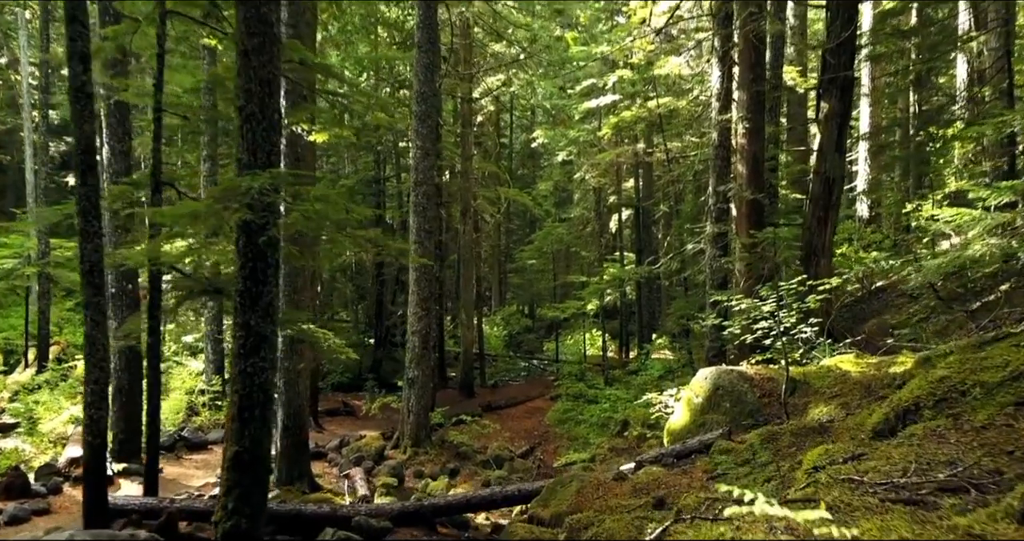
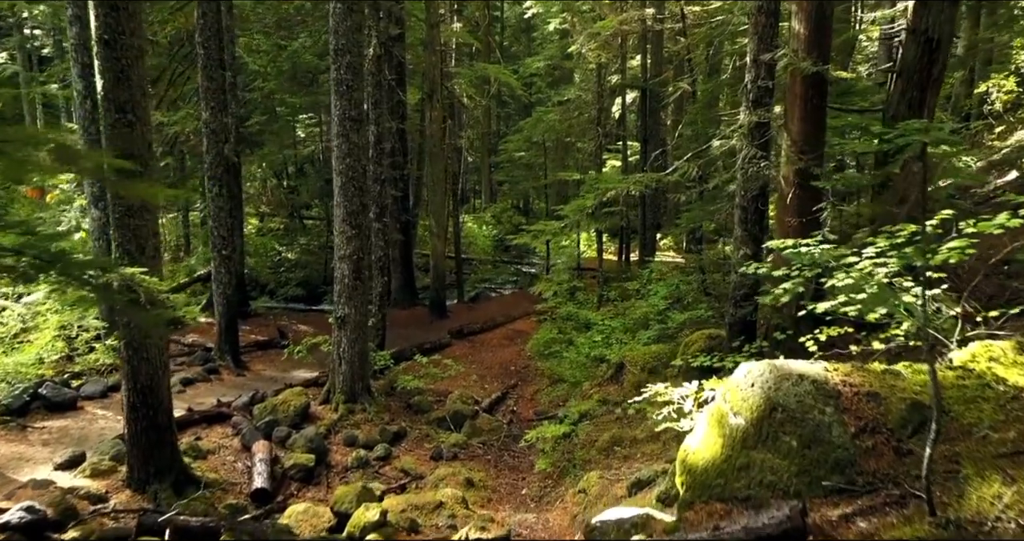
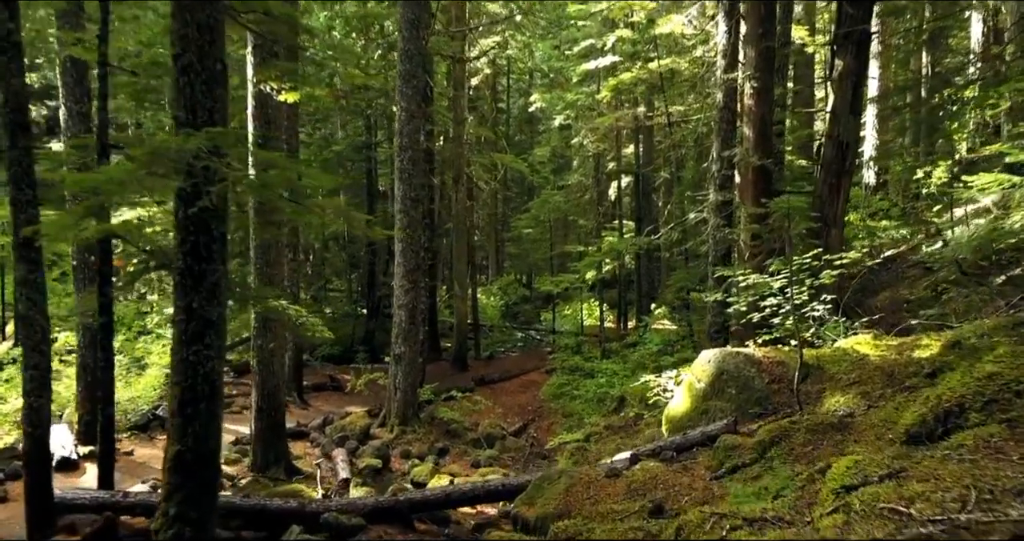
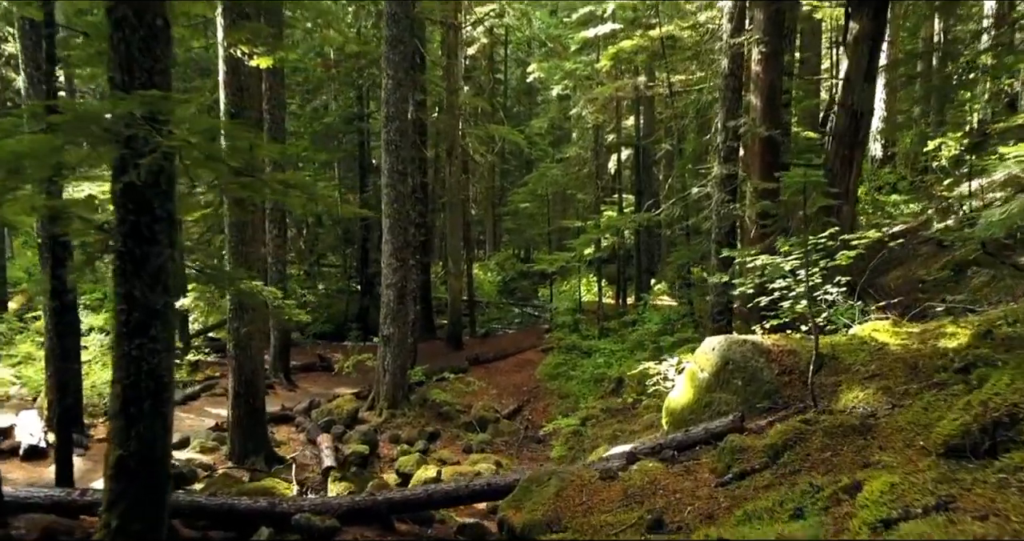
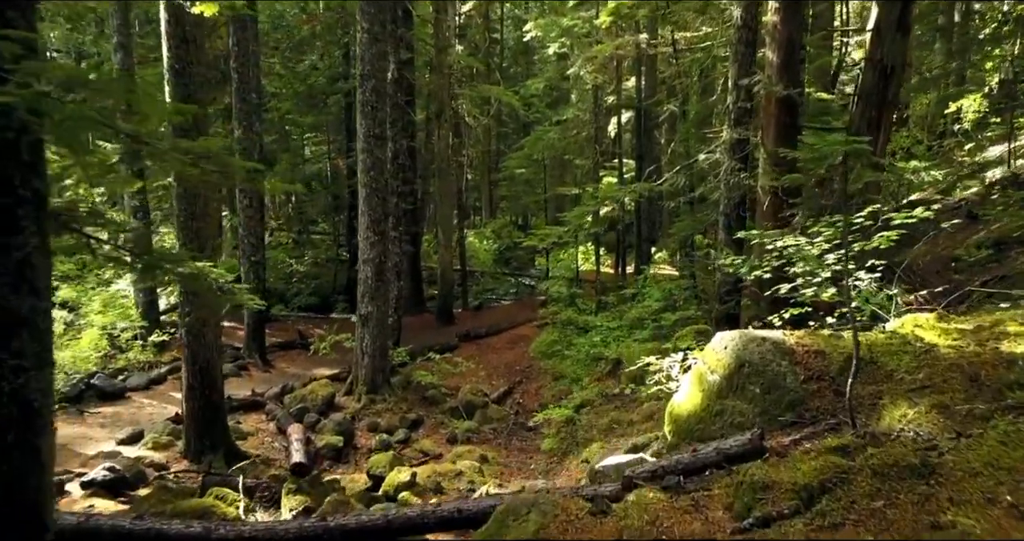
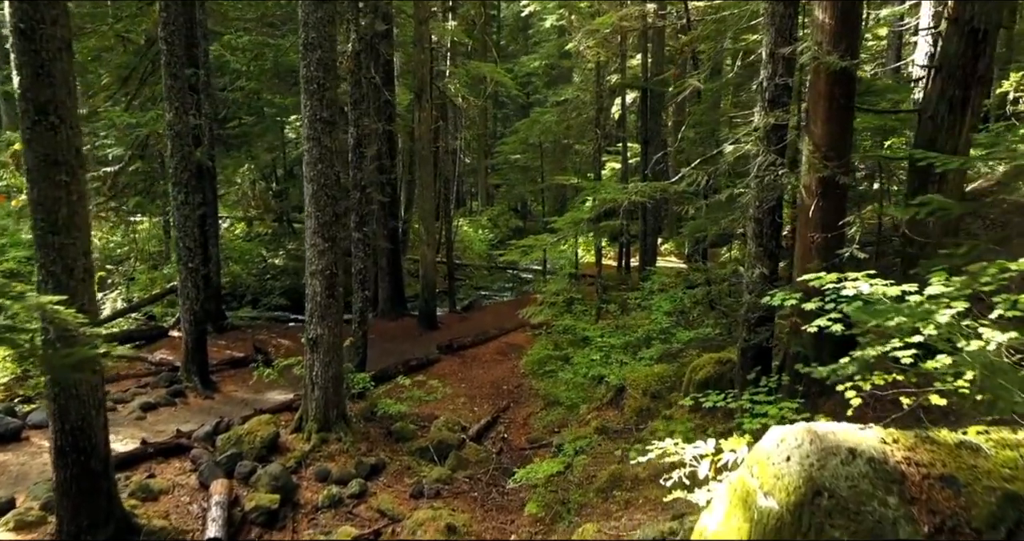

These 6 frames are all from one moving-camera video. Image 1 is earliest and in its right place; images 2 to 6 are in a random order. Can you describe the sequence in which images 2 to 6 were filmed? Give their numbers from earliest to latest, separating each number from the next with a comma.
3, 4, 5, 2, 6
